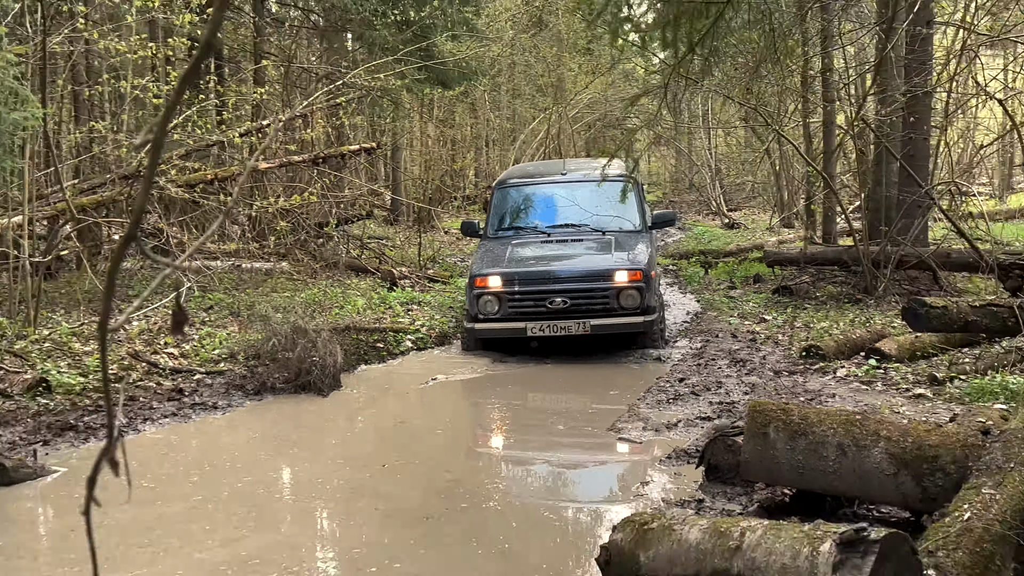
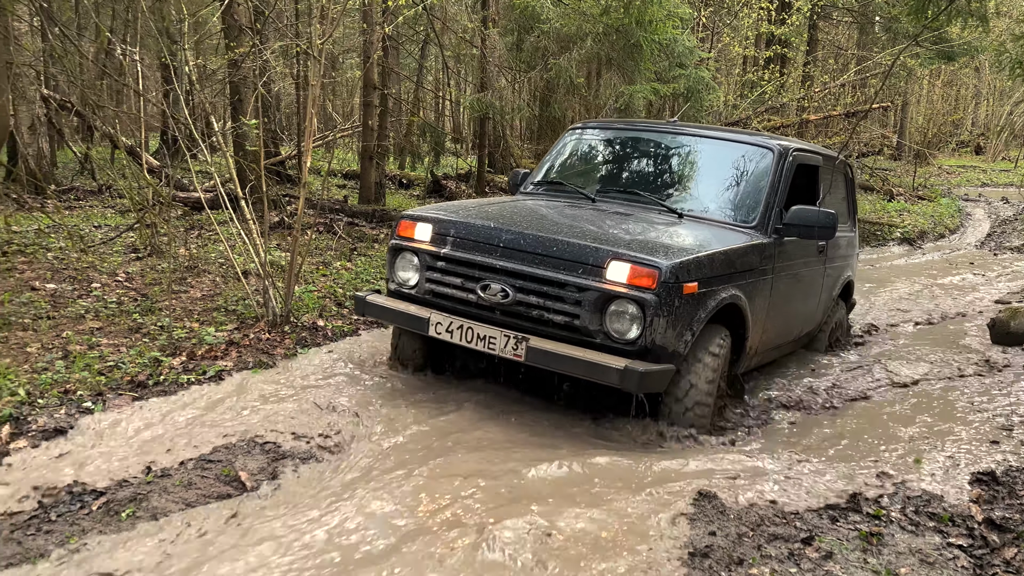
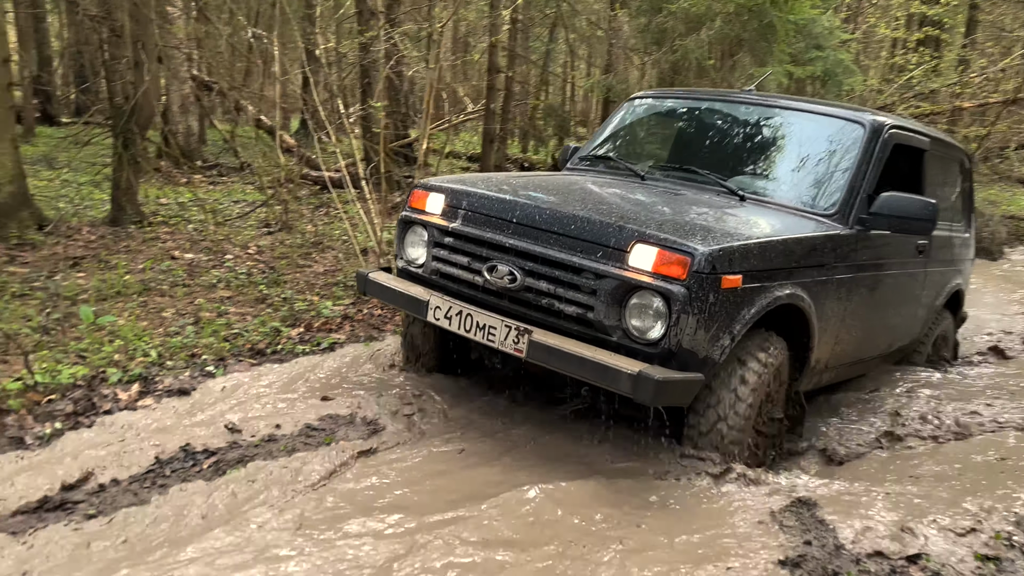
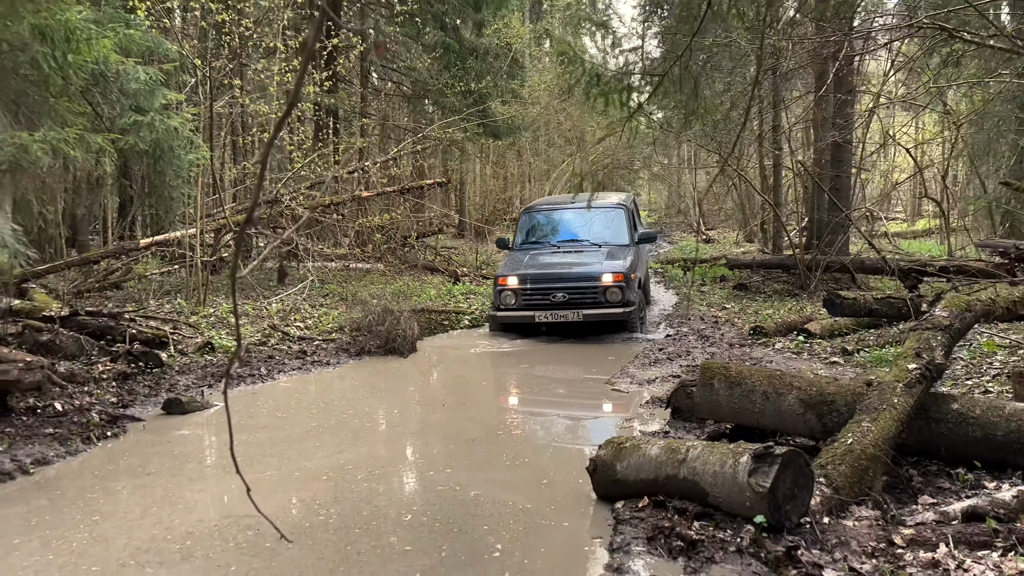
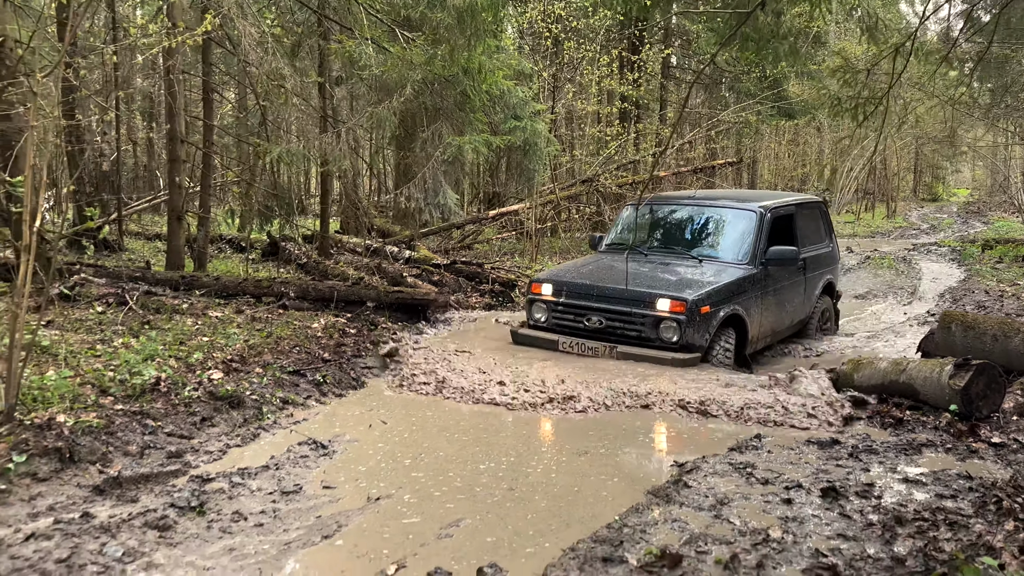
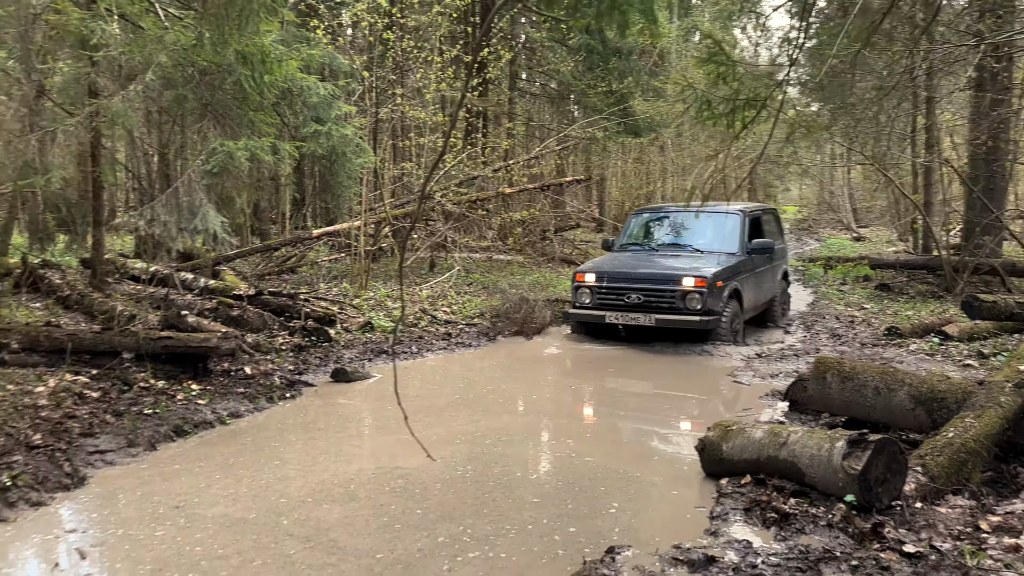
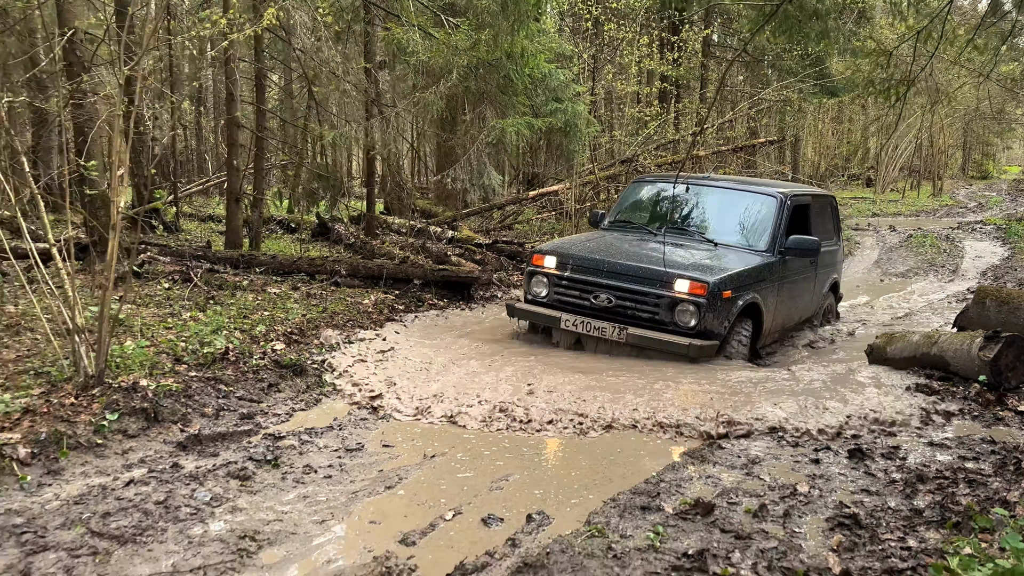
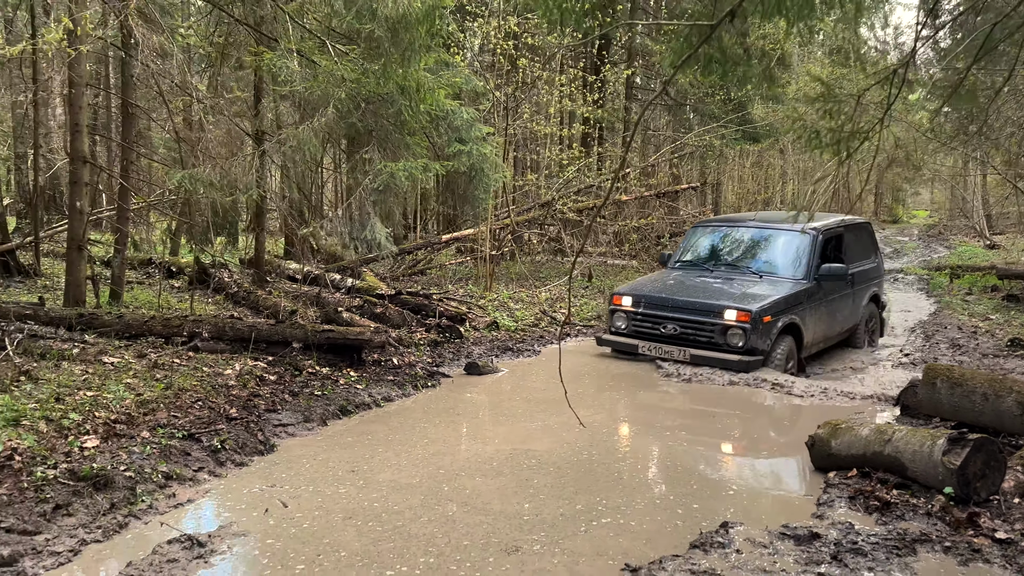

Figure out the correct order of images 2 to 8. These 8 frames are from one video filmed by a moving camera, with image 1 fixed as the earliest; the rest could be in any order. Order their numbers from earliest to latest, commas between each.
4, 6, 8, 5, 7, 2, 3
